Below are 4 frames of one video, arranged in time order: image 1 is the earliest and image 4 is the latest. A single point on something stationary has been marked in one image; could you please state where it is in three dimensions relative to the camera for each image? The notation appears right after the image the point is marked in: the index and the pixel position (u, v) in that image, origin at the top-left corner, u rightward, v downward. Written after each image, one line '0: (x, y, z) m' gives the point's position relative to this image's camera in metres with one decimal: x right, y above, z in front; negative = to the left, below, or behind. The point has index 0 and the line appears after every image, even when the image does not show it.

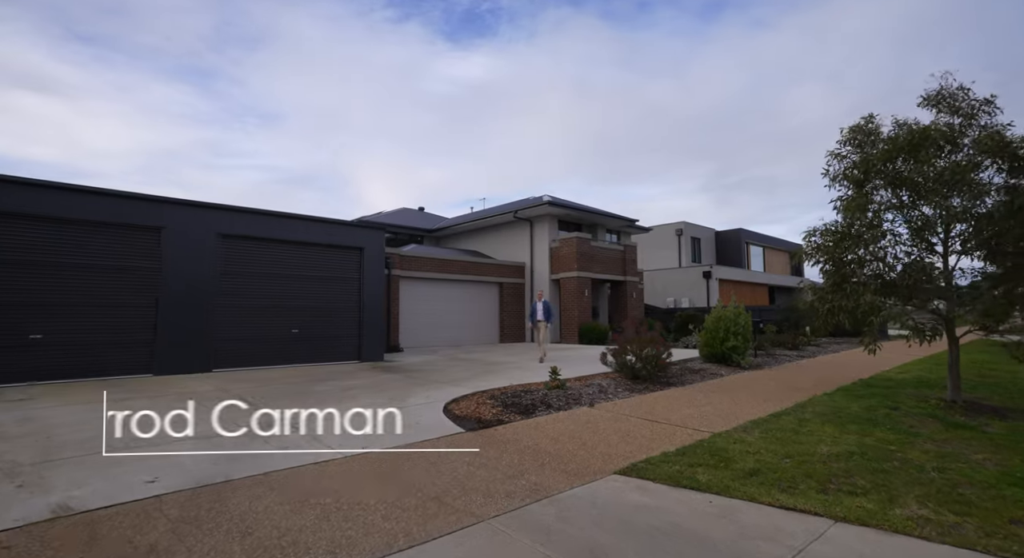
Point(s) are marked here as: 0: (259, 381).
0: (-4.8, -1.9, +9.7) m
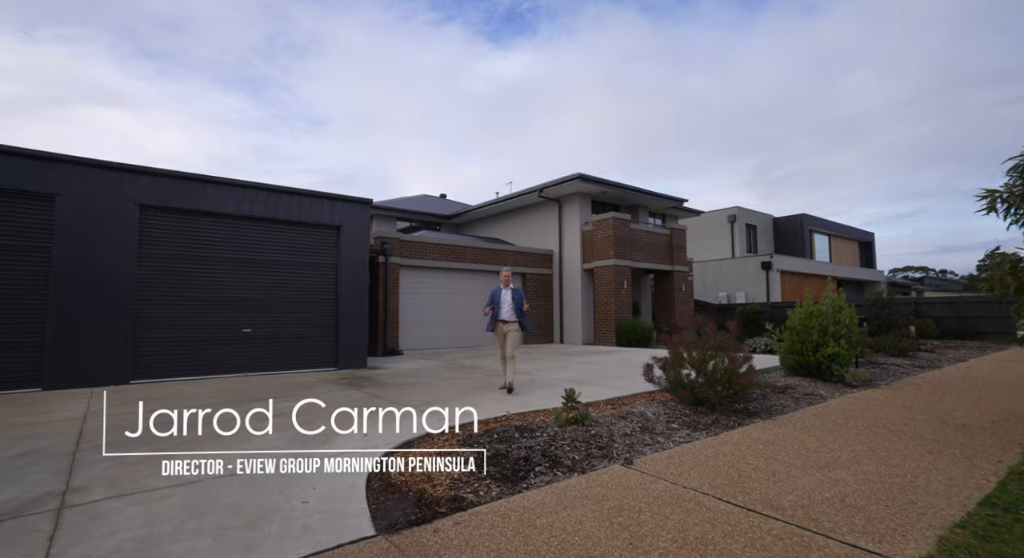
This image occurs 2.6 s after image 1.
0: (-4.7, -1.7, +7.2) m
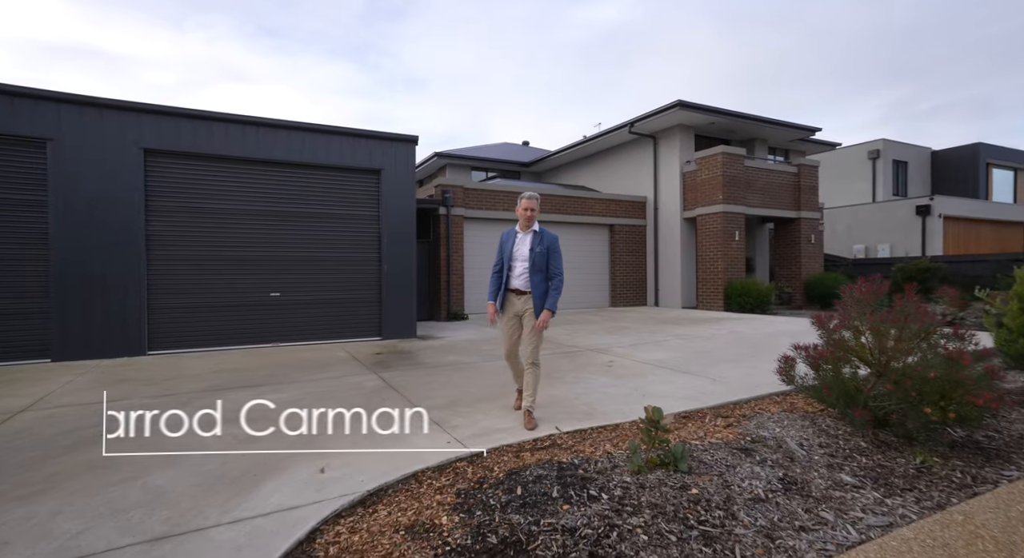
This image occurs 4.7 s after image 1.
0: (-4.0, -1.1, +6.0) m
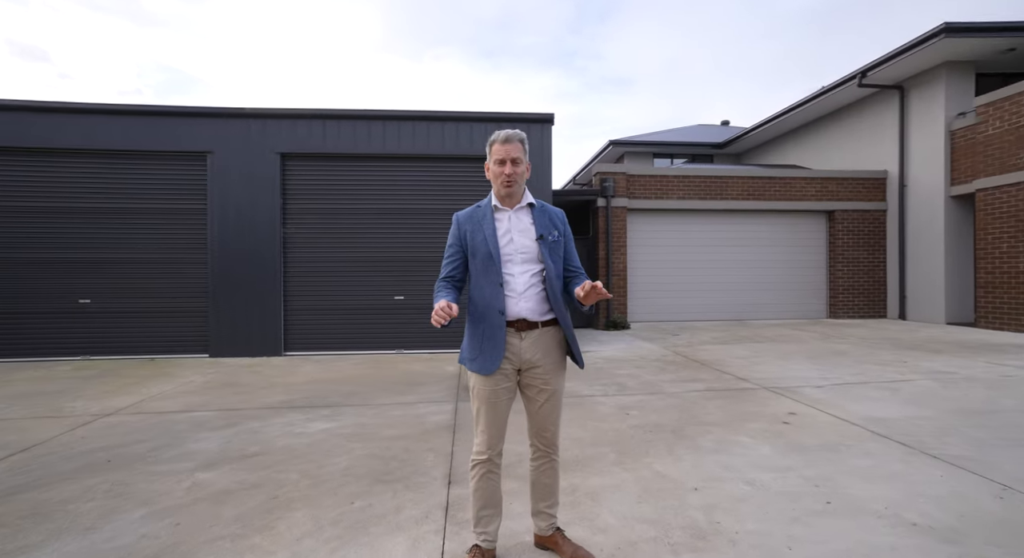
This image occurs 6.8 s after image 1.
0: (-2.6, -1.2, +5.8) m
